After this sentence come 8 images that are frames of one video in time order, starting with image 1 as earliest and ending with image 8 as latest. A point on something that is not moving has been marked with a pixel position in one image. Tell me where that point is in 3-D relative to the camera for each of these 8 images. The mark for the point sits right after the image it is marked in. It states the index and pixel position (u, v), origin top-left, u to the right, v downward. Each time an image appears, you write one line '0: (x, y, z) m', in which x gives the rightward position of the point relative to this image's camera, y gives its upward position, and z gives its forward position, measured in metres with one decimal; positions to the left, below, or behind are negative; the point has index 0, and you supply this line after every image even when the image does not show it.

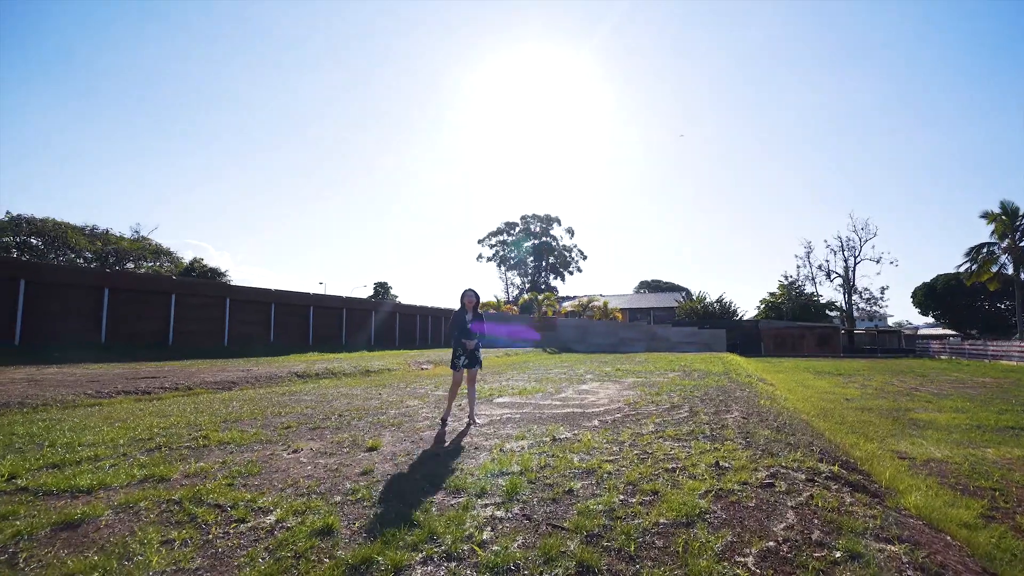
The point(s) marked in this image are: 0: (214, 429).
0: (-3.4, -1.6, +6.0) m
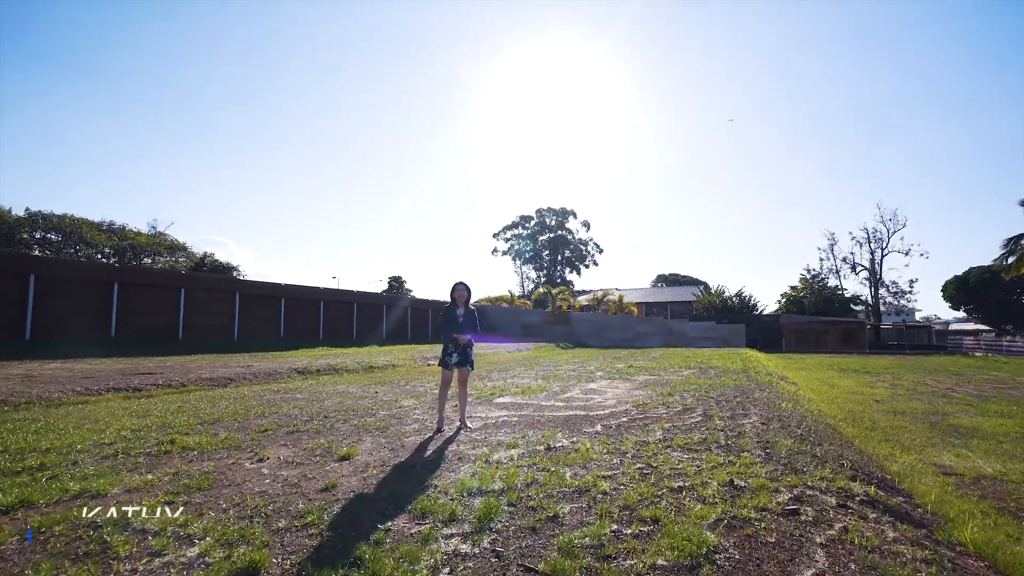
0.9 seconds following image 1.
0: (-3.5, -1.6, +5.6) m
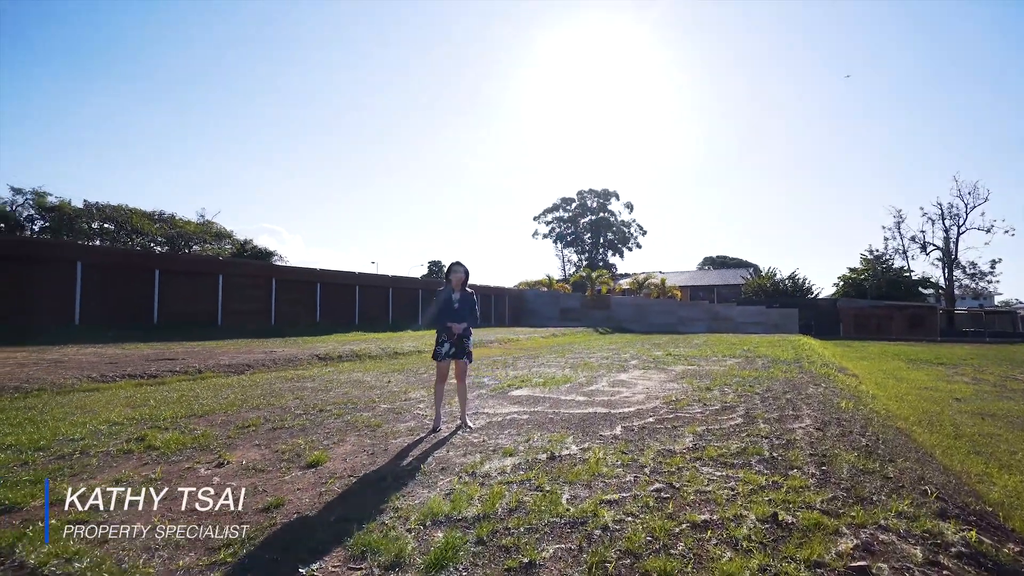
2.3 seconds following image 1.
0: (-3.5, -1.4, +5.2) m
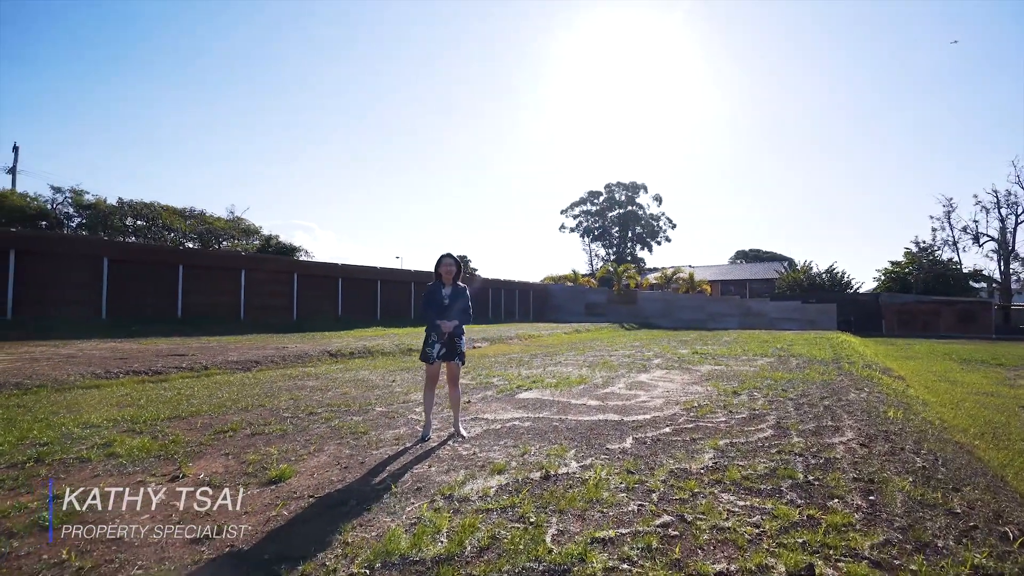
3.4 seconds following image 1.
0: (-3.5, -1.3, +4.8) m
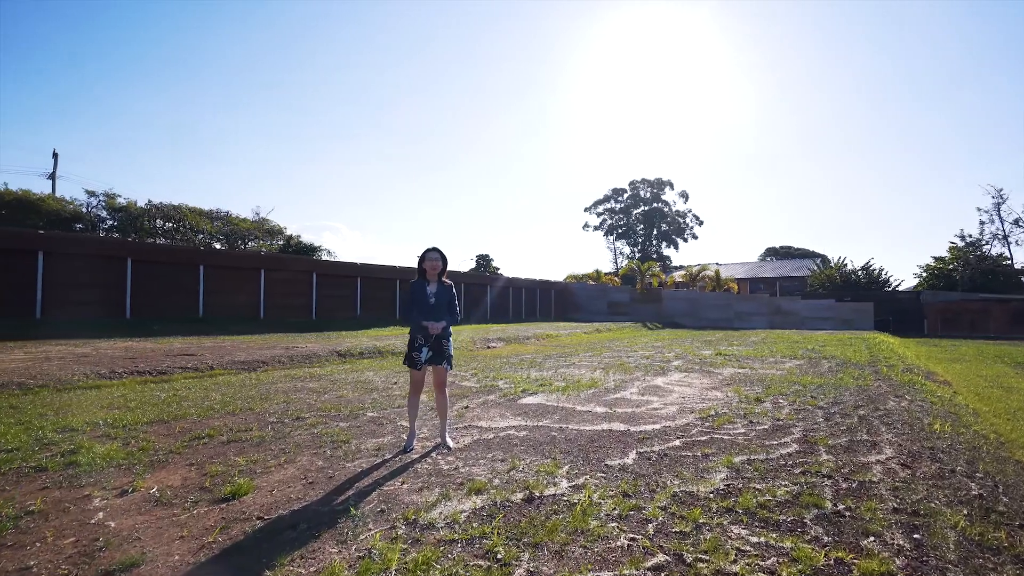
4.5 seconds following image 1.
0: (-3.5, -1.3, +4.6) m
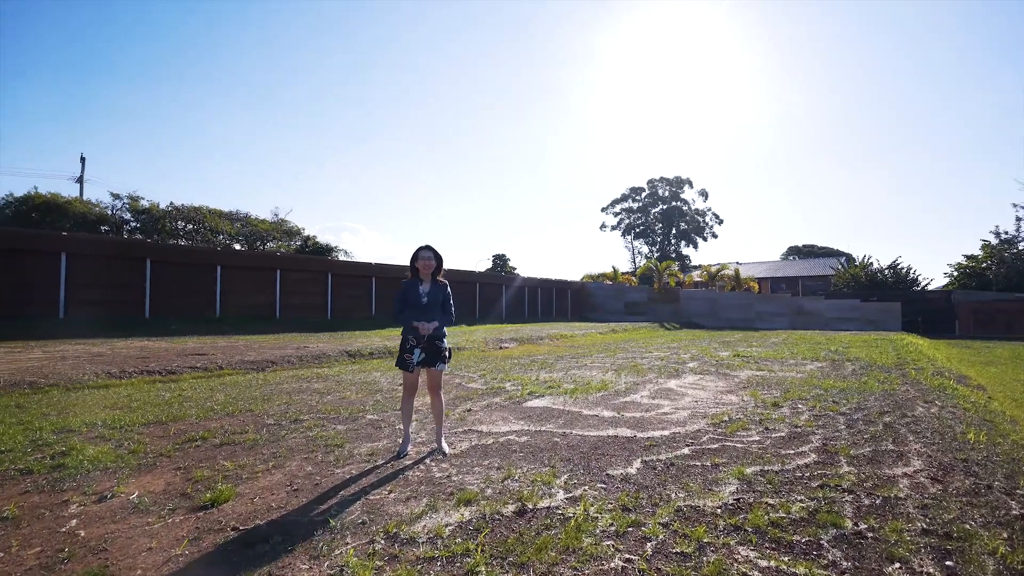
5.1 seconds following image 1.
0: (-3.5, -1.3, +4.5) m
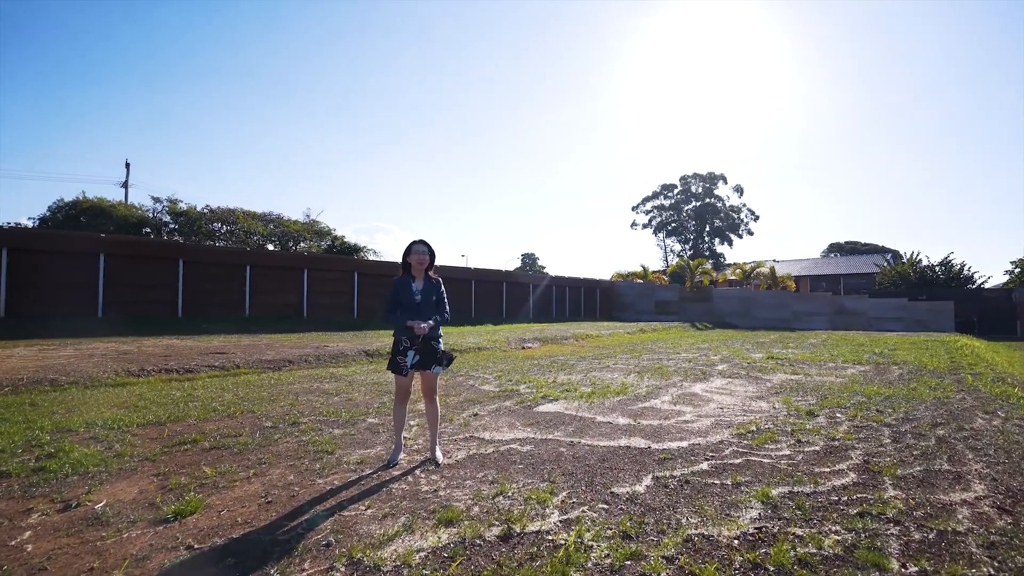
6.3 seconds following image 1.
0: (-3.5, -1.3, +4.4) m
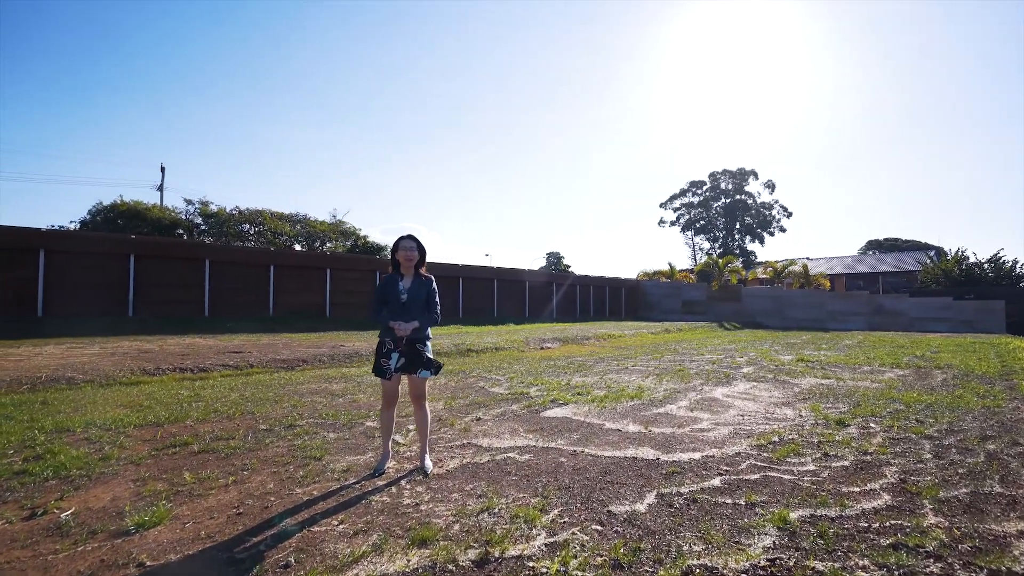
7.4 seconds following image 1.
0: (-3.5, -1.3, +4.3) m
